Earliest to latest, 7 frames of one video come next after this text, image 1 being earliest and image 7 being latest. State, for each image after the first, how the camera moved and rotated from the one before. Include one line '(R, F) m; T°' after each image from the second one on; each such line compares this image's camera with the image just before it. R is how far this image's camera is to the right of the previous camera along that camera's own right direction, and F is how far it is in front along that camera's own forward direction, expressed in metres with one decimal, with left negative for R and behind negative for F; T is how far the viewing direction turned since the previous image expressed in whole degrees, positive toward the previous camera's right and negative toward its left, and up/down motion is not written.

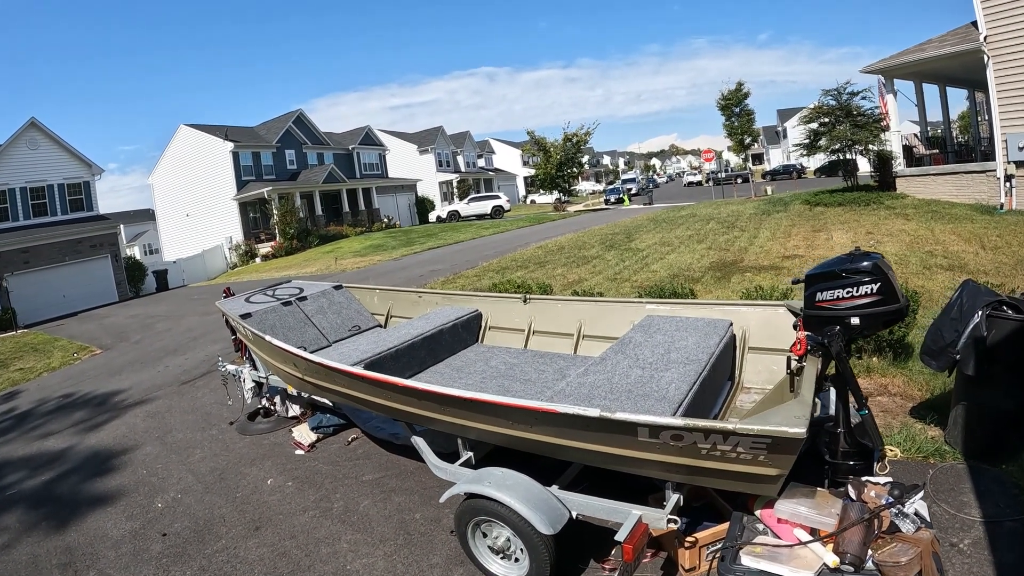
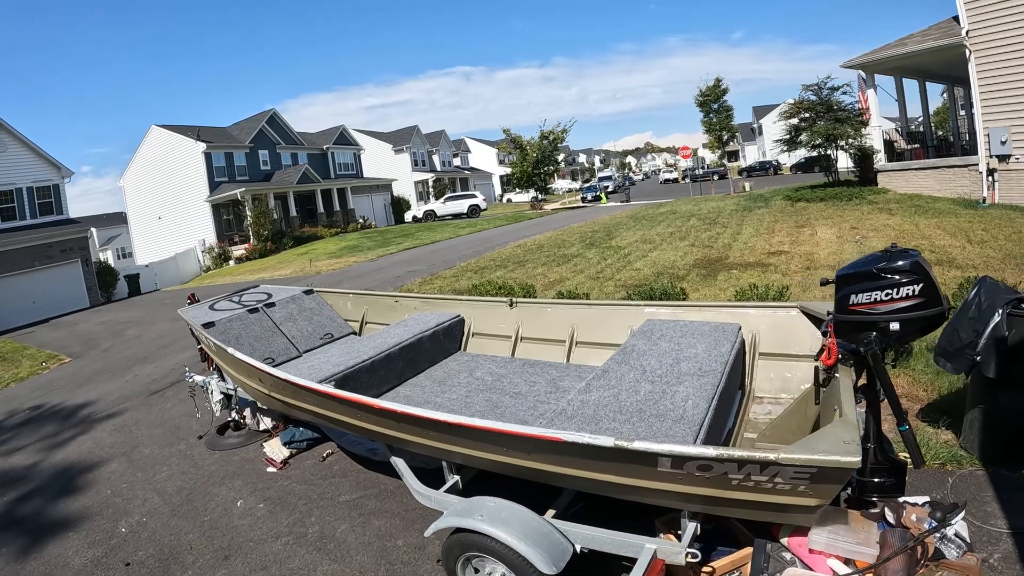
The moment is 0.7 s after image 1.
(-0.1, +0.4) m; +2°
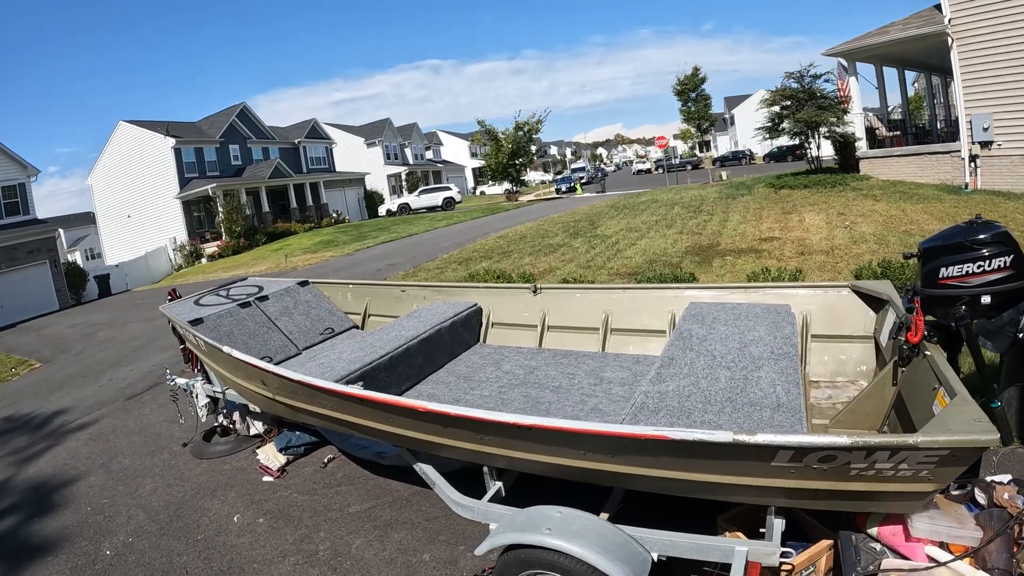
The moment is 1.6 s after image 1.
(-0.4, +0.4) m; +2°
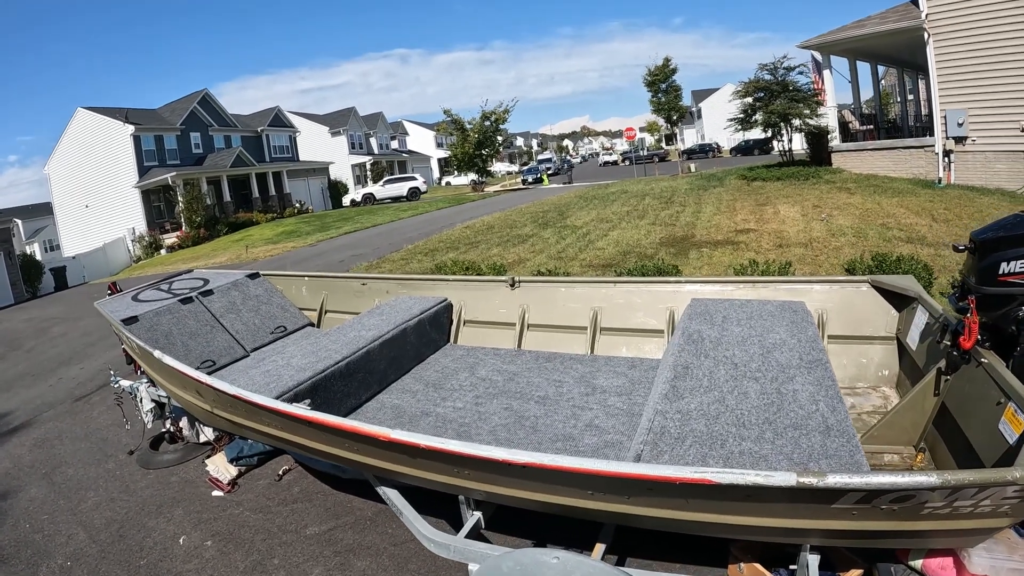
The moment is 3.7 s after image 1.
(0.0, +0.5) m; +3°
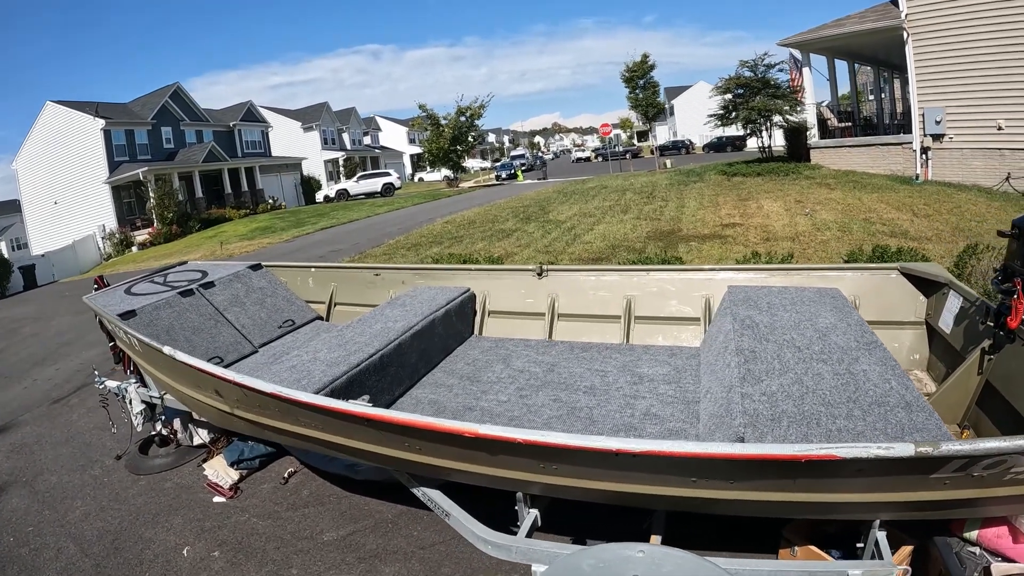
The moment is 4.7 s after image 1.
(-0.4, +0.1) m; +3°
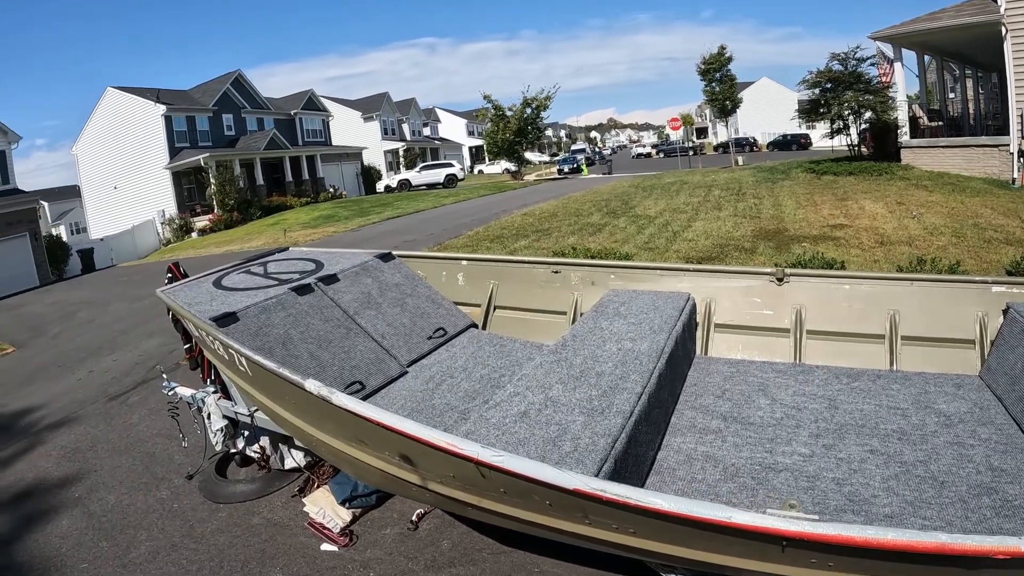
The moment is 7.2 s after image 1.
(-1.0, +0.7) m; -4°
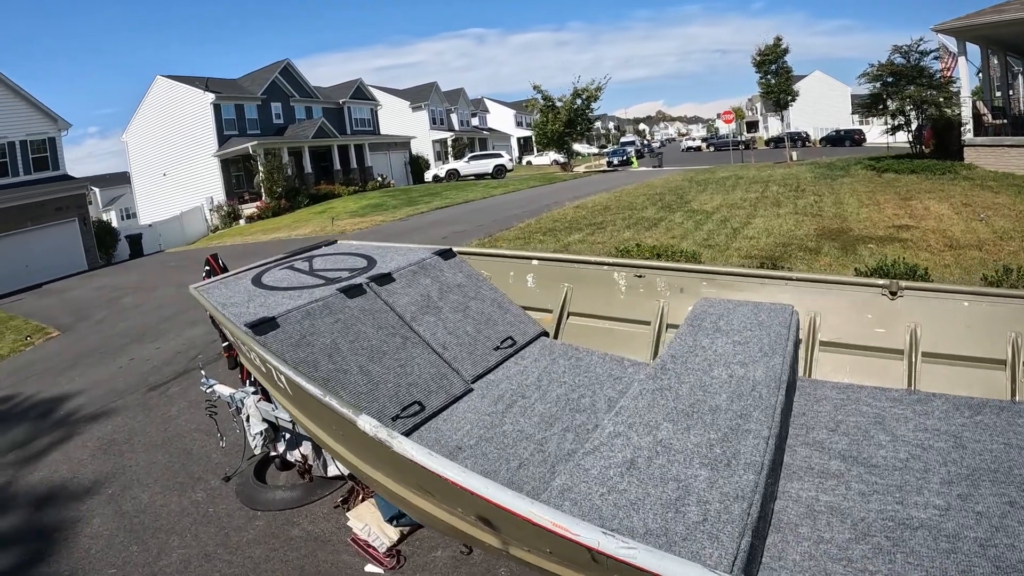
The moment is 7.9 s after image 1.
(-0.2, +0.1) m; -4°
